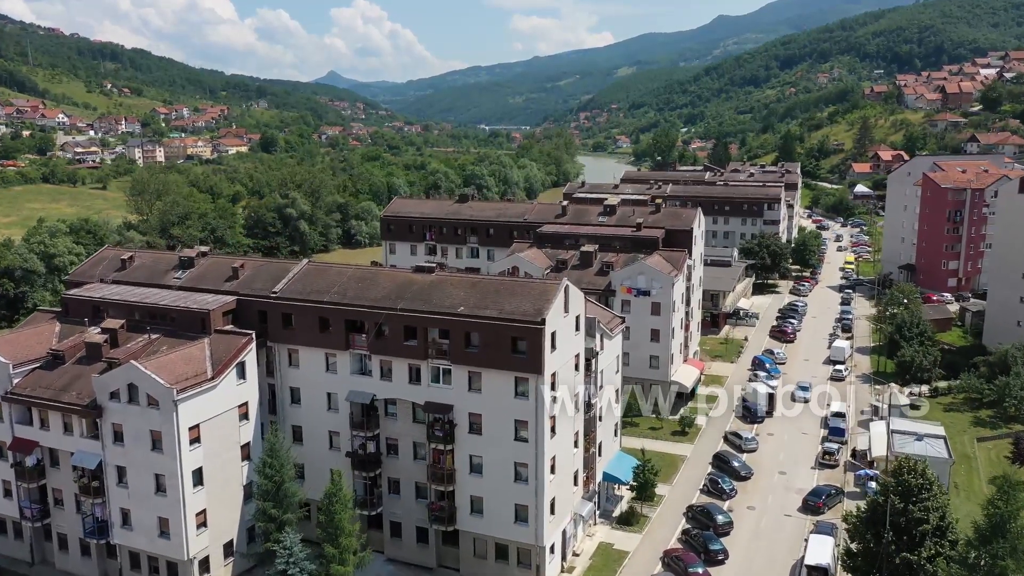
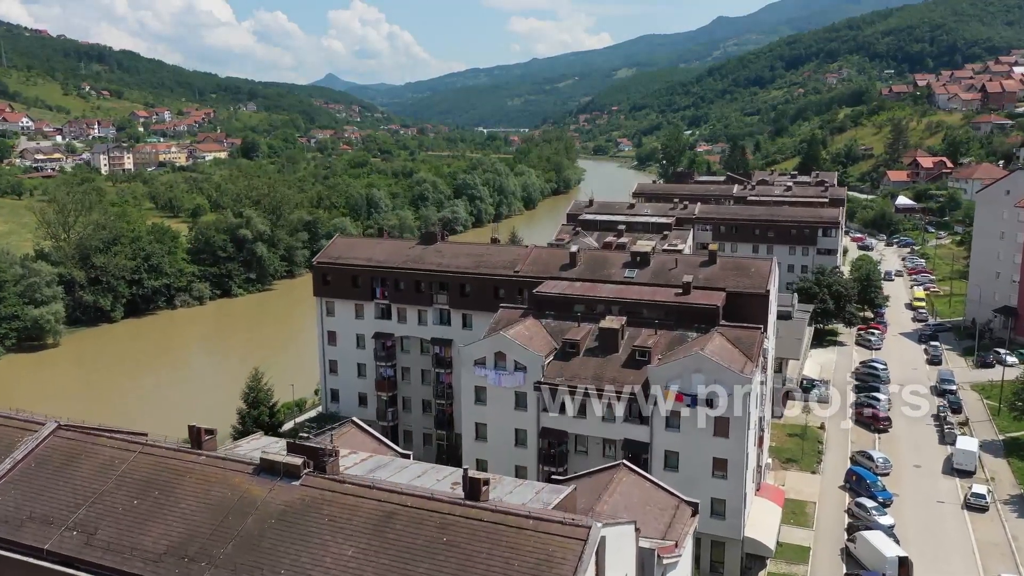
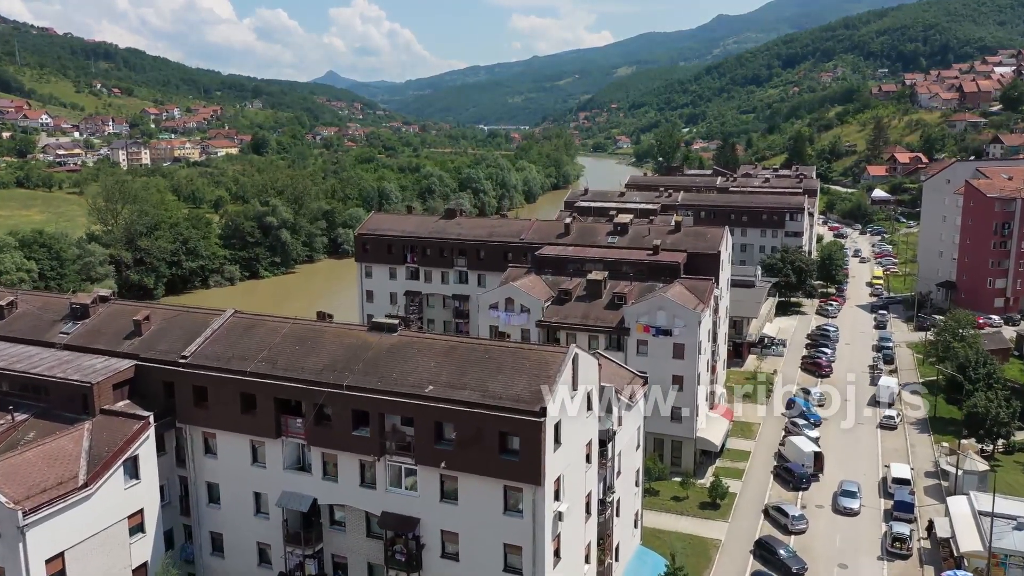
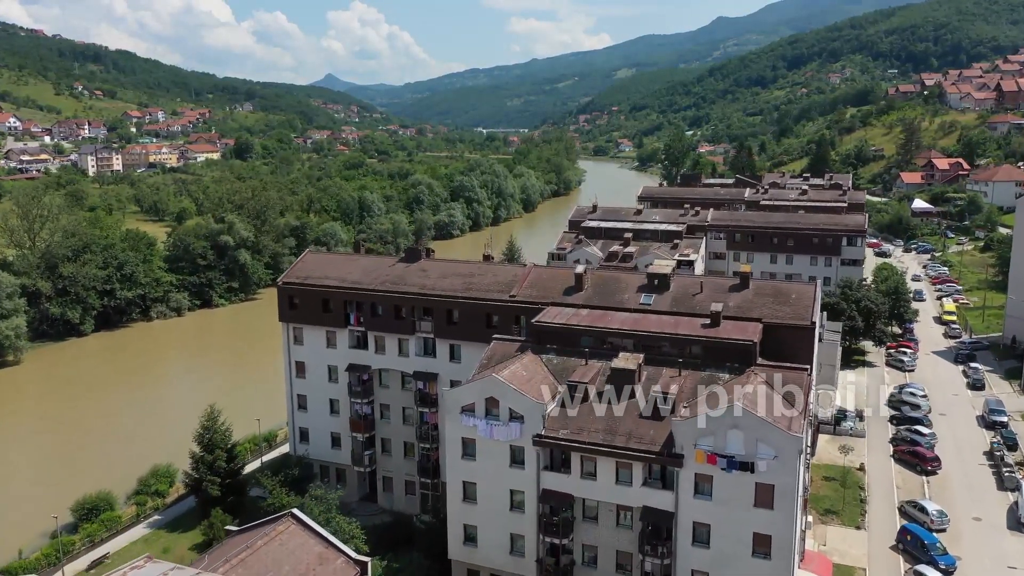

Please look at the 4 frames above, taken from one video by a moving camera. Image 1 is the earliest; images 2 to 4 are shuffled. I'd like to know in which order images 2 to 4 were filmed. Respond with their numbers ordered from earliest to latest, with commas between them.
3, 2, 4
